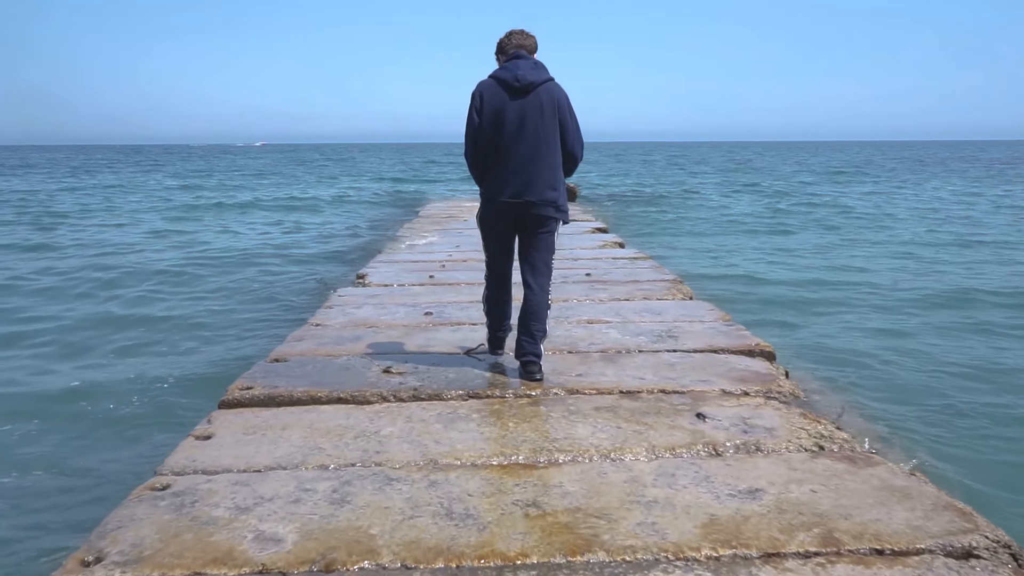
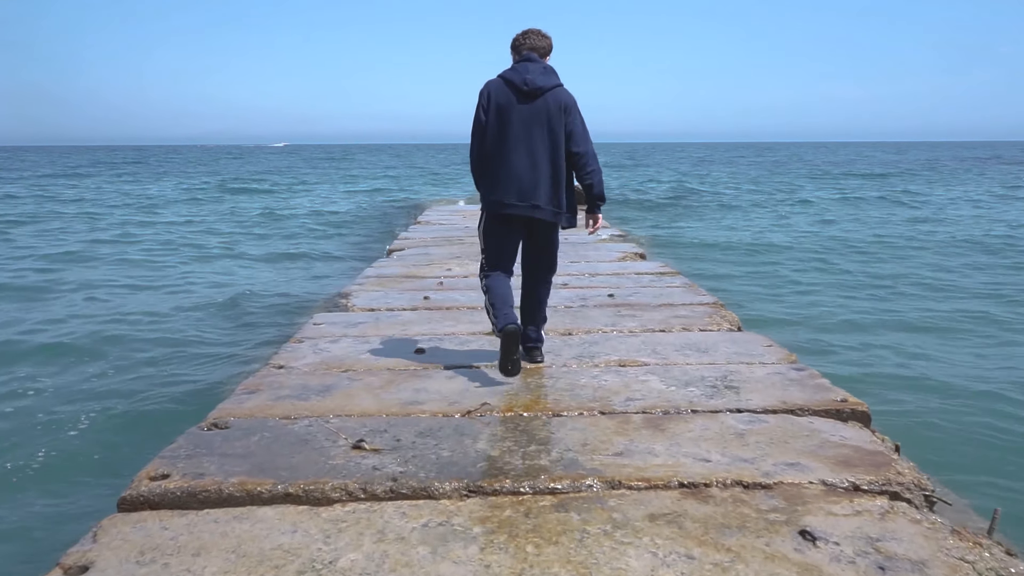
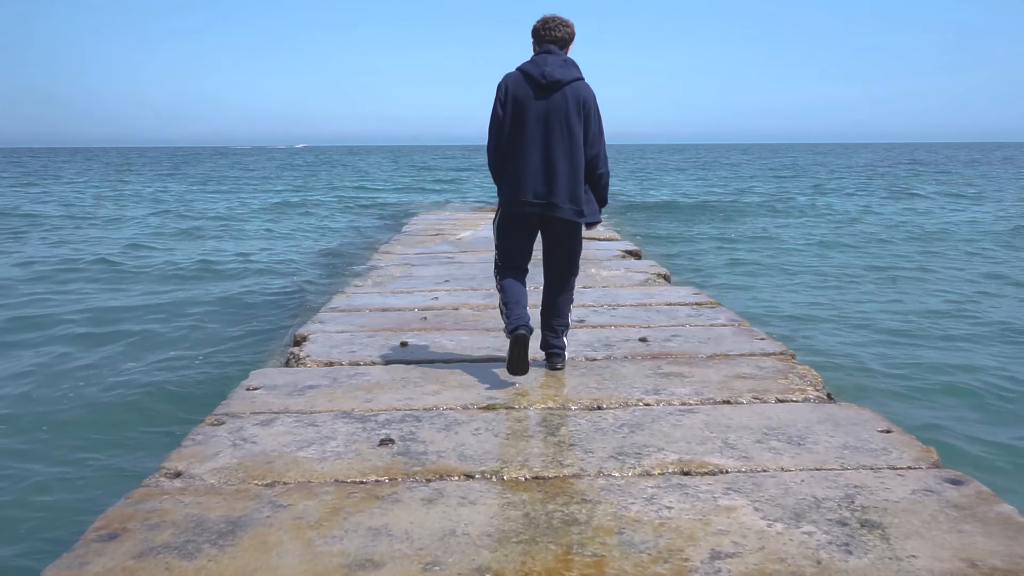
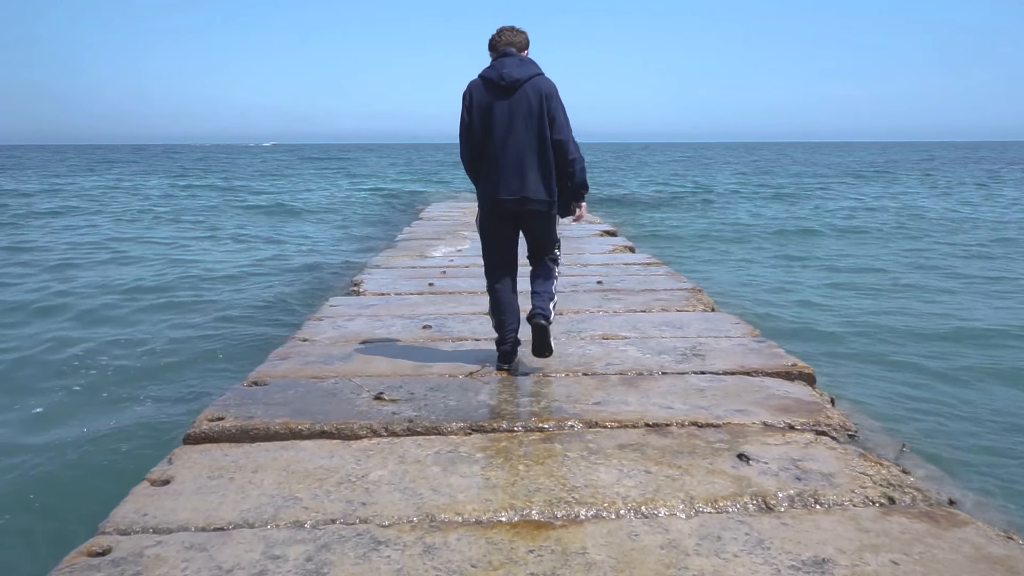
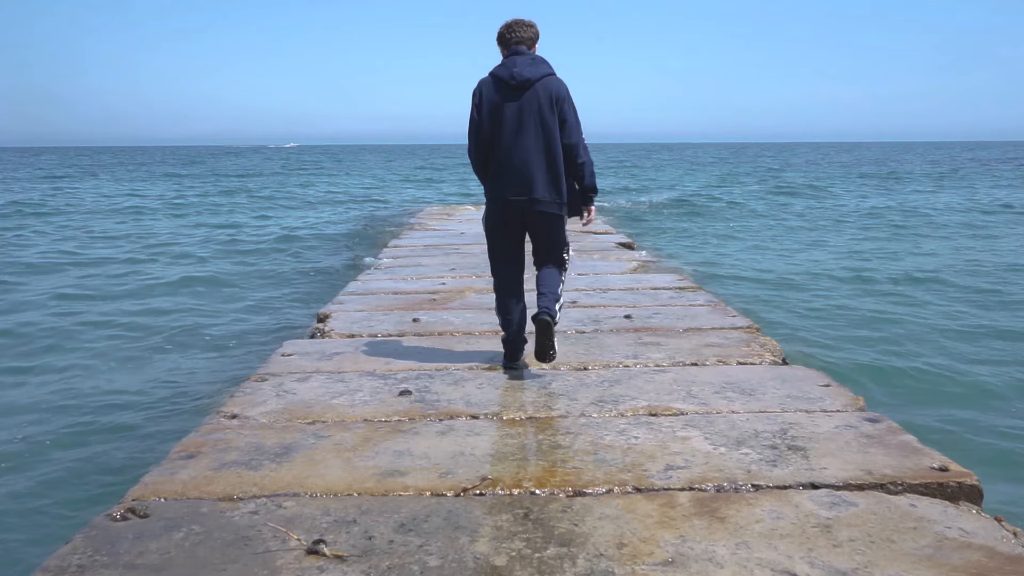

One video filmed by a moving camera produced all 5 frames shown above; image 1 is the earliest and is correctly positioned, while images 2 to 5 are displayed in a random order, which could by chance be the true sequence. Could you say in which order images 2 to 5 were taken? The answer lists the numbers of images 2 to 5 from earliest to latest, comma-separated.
4, 2, 5, 3
